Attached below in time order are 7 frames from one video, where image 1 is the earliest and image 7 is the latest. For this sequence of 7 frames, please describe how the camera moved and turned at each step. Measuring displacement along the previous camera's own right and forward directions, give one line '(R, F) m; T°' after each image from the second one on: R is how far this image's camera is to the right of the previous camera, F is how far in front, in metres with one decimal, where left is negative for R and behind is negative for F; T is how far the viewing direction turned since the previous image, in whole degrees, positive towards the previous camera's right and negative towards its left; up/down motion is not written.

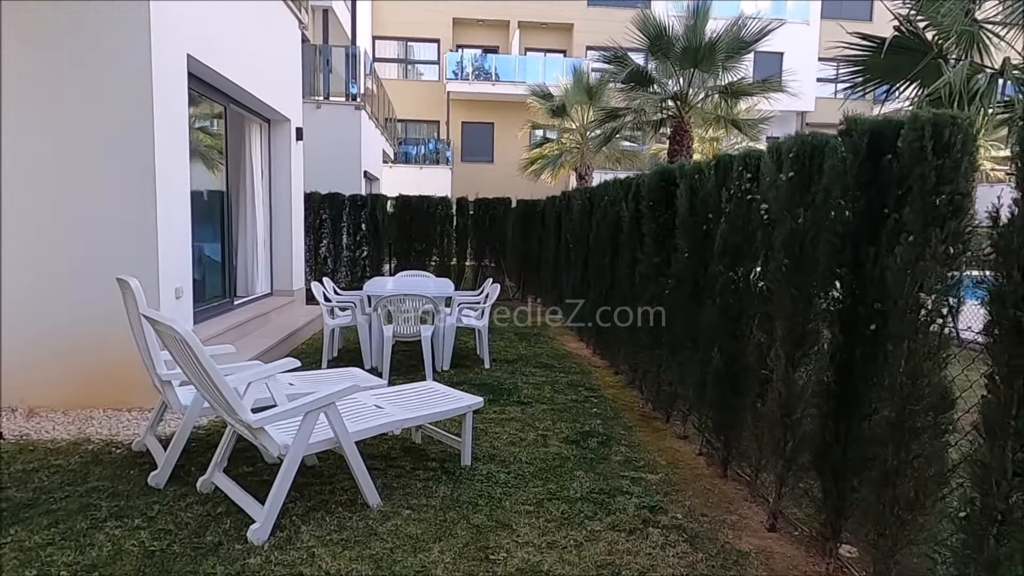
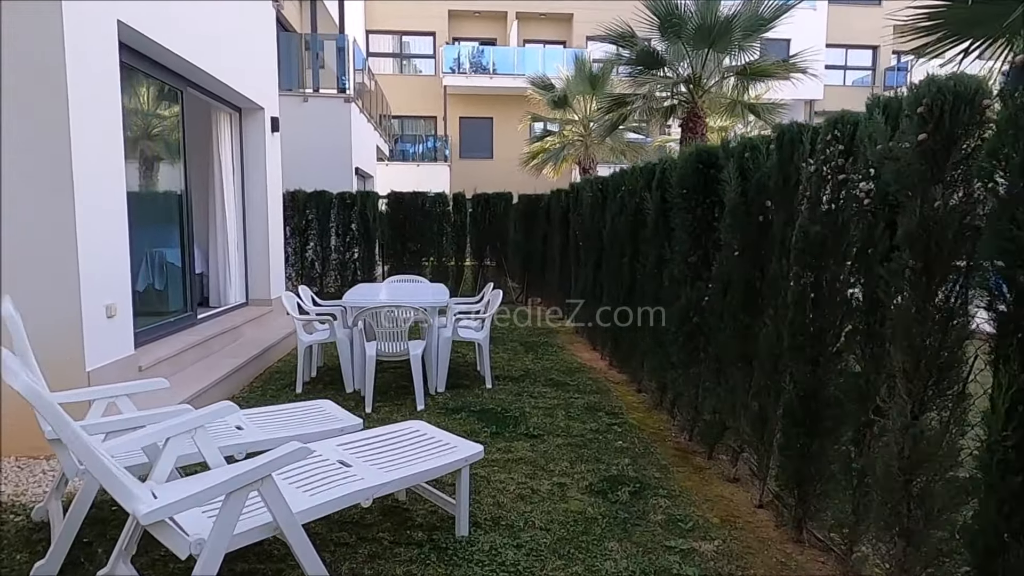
(0.0, +0.8) m; 0°
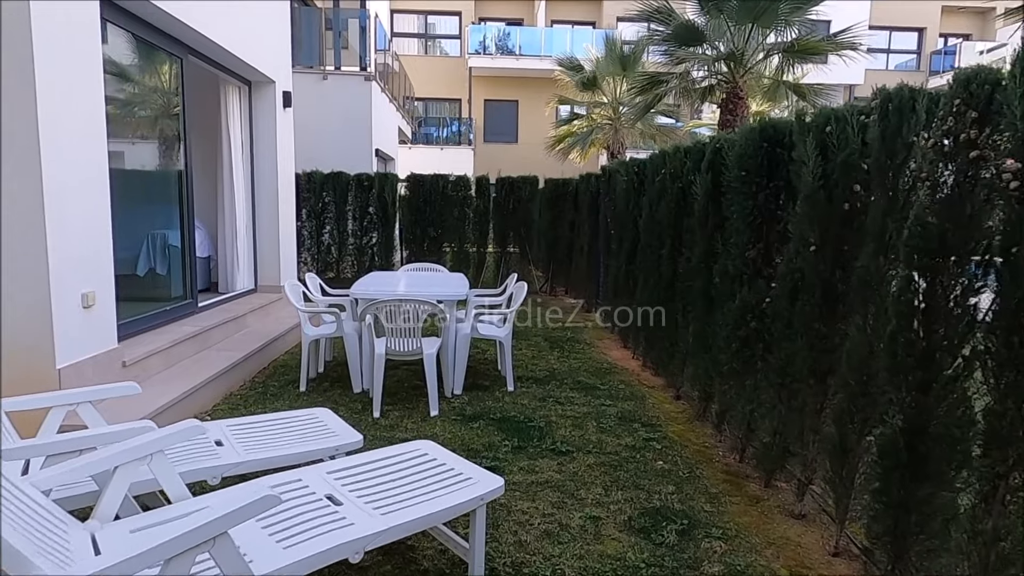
(0.0, +0.5) m; -2°
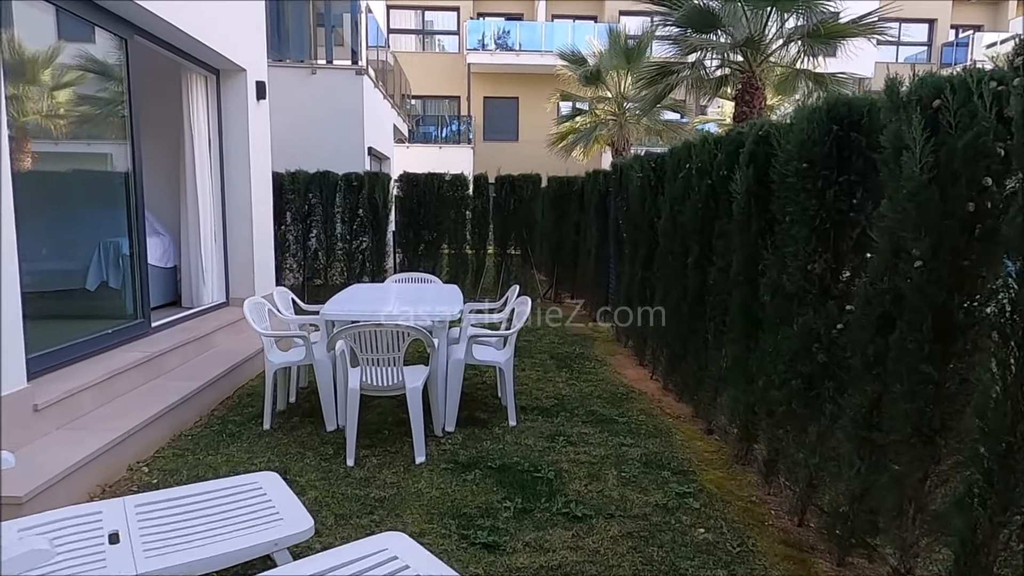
(0.0, +0.7) m; 0°
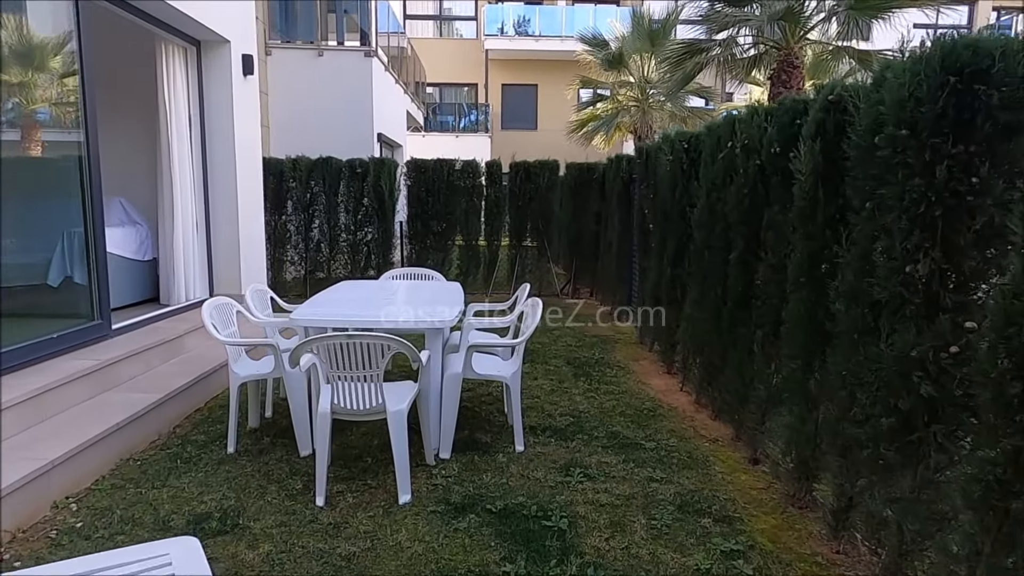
(+0.1, +0.6) m; -2°
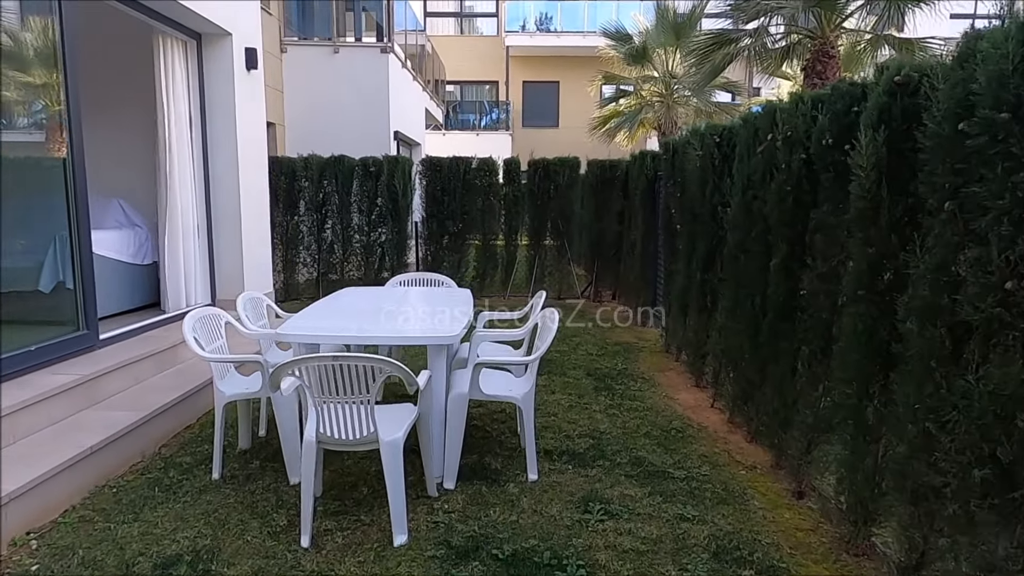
(0.0, +0.3) m; -2°
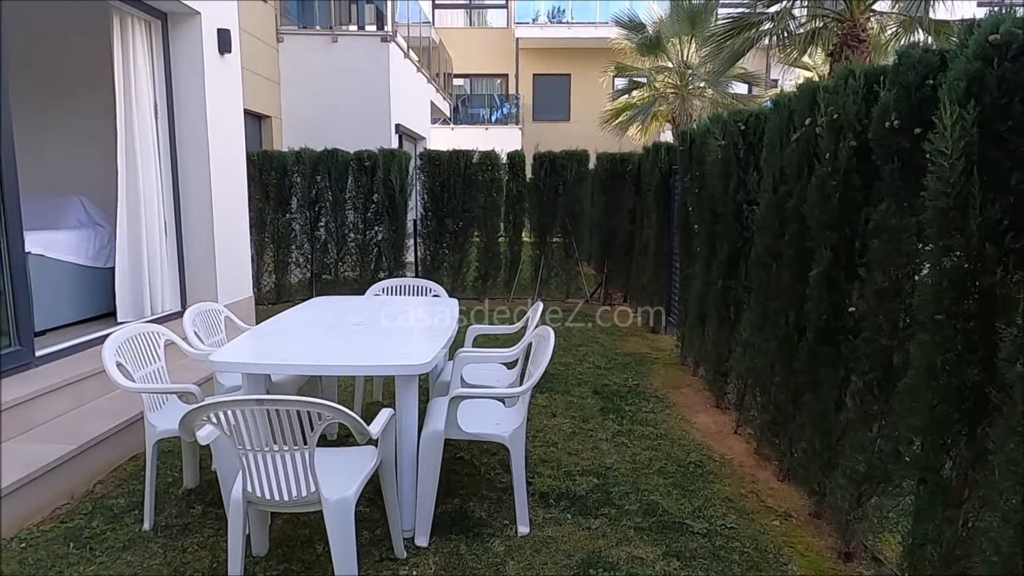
(+0.1, +0.5) m; -1°
